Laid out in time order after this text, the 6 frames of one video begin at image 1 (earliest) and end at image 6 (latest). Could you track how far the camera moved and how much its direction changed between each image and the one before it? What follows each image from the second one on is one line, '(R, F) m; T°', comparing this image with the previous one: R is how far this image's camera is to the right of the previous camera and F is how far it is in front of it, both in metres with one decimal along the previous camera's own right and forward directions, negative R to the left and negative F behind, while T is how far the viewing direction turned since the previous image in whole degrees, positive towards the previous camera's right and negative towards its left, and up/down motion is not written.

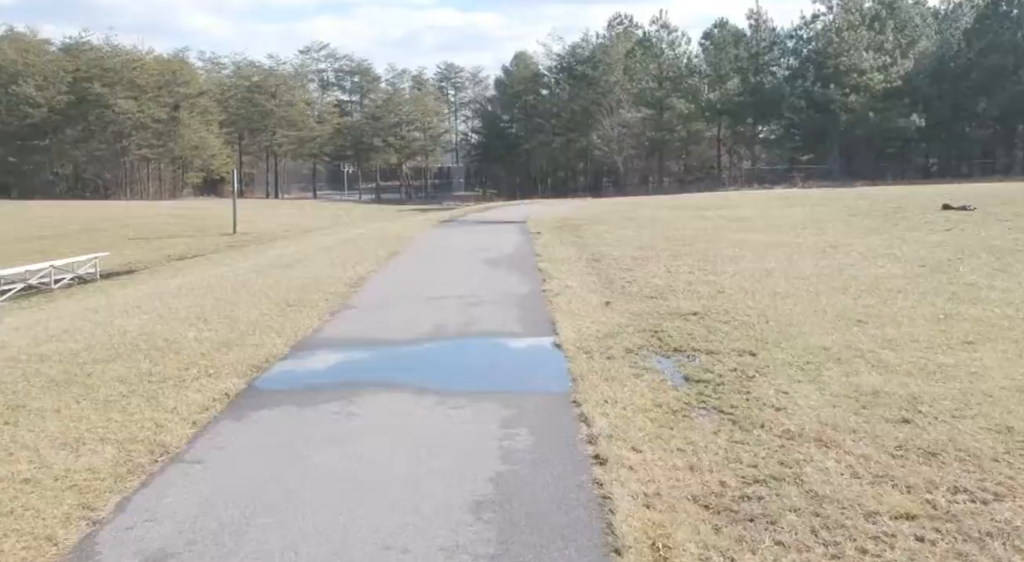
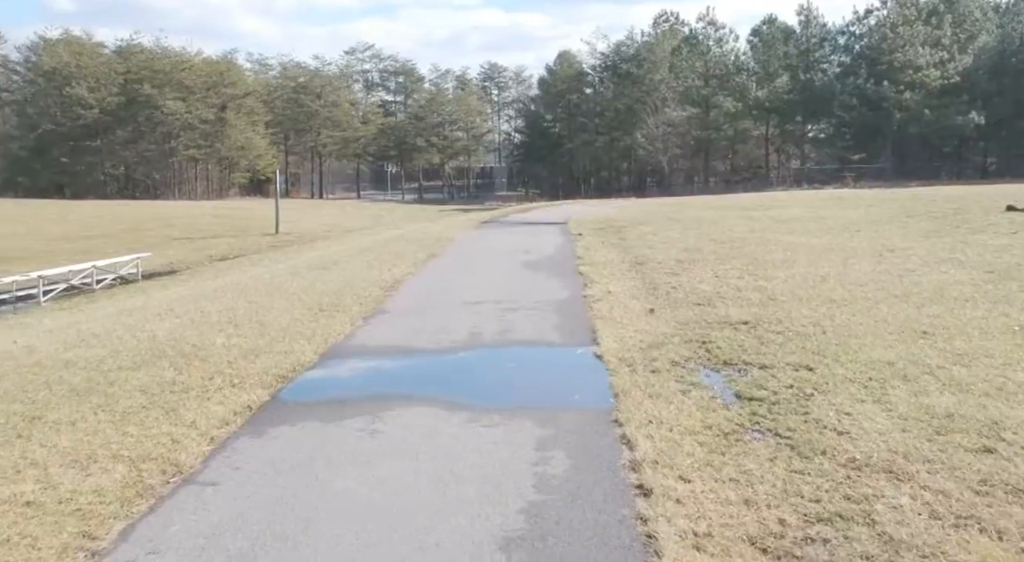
(0.0, +0.4) m; -3°
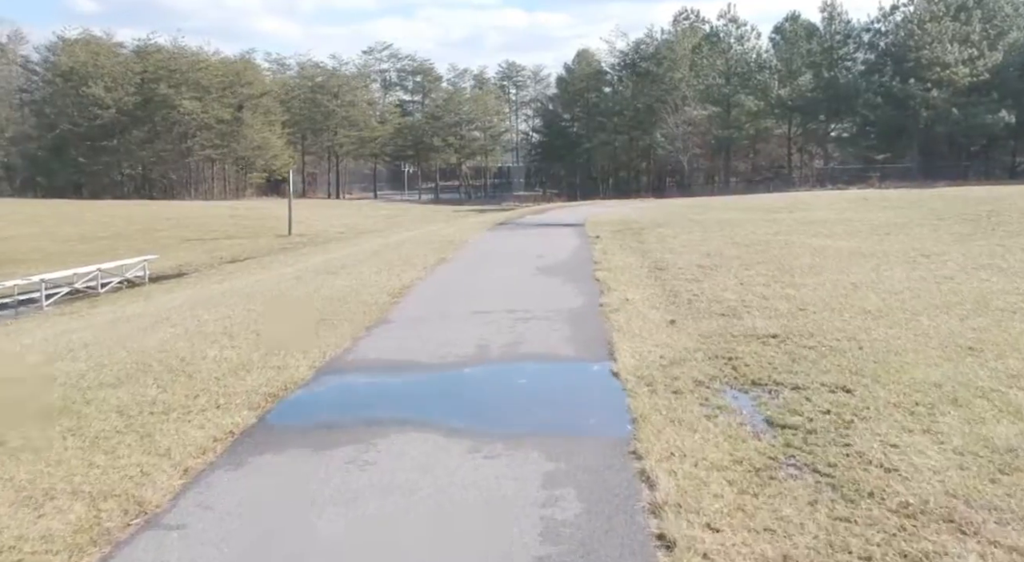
(+0.1, +0.5) m; -1°
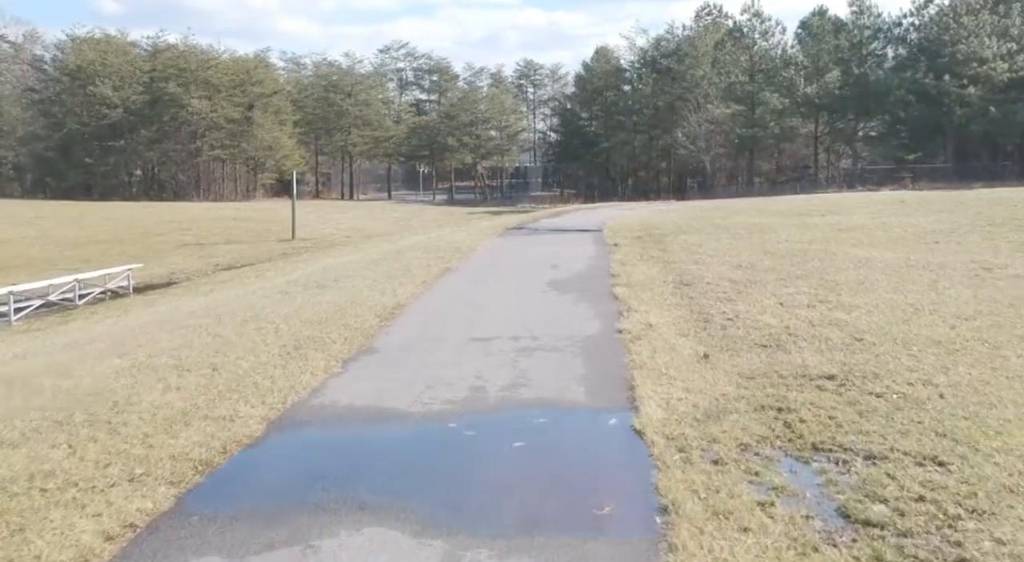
(+0.1, +1.3) m; -1°
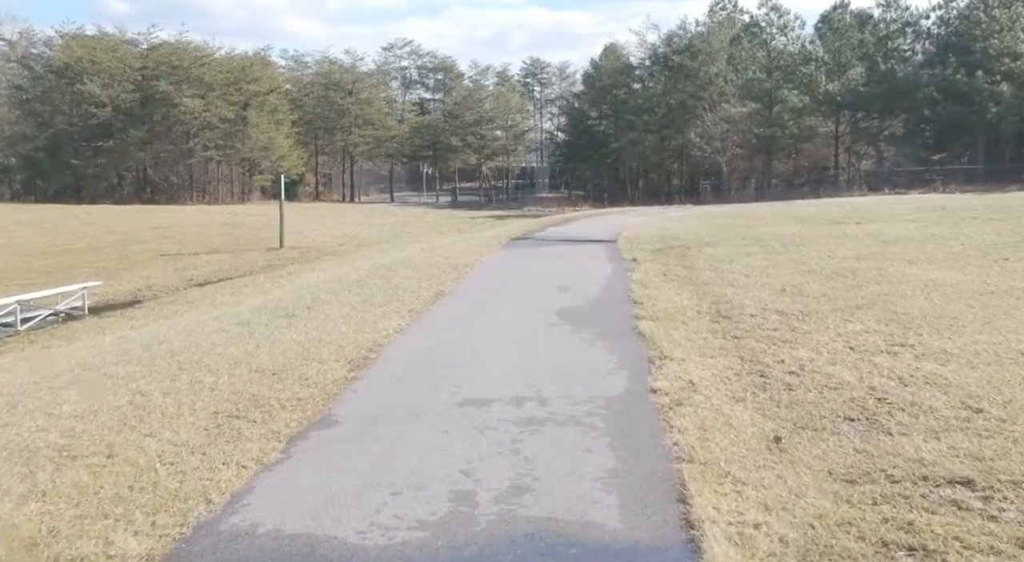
(0.0, +1.8) m; 0°
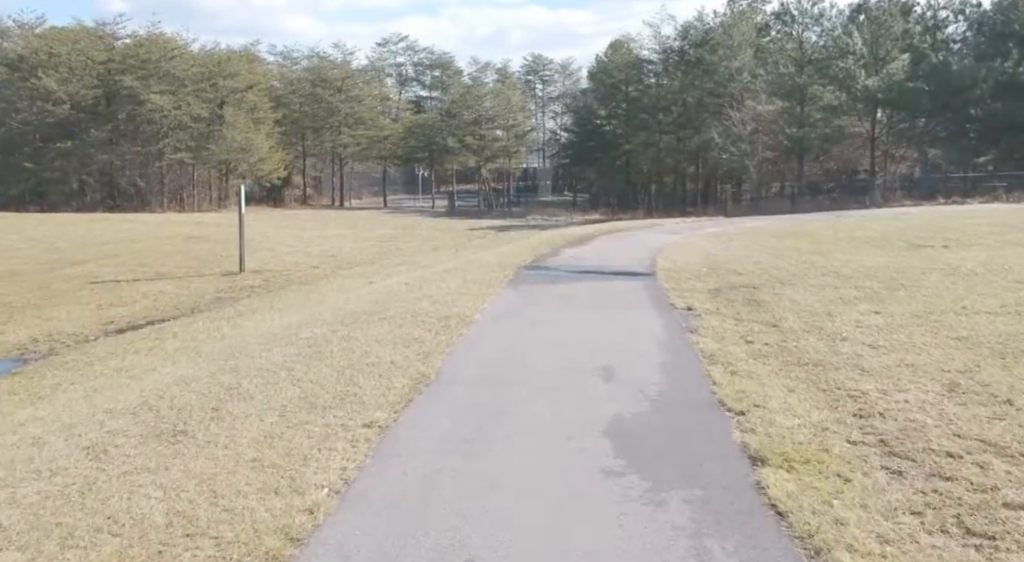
(-0.2, +3.7) m; 0°
